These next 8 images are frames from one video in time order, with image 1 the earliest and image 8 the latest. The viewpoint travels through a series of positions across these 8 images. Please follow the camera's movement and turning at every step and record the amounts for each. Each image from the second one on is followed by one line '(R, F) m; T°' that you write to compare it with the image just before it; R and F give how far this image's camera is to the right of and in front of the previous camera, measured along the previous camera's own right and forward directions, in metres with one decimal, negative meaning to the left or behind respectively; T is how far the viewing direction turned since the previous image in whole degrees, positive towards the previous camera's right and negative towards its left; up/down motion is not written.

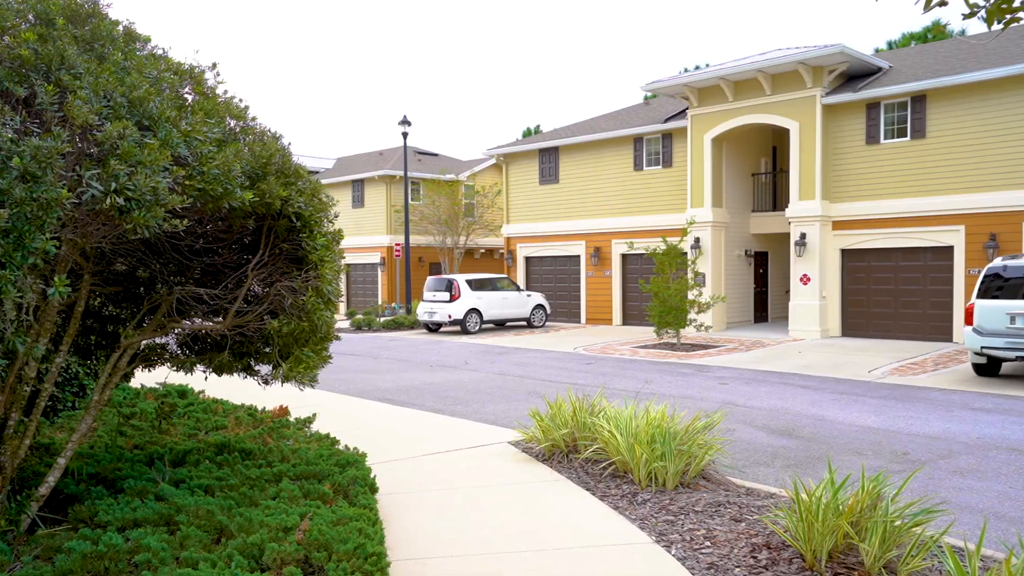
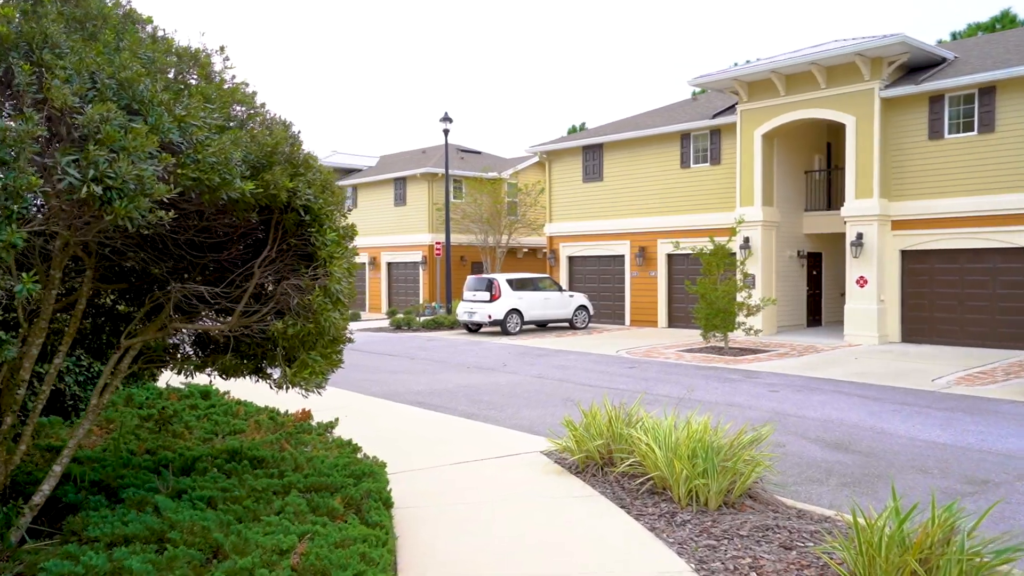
(+0.1, +0.4) m; -3°
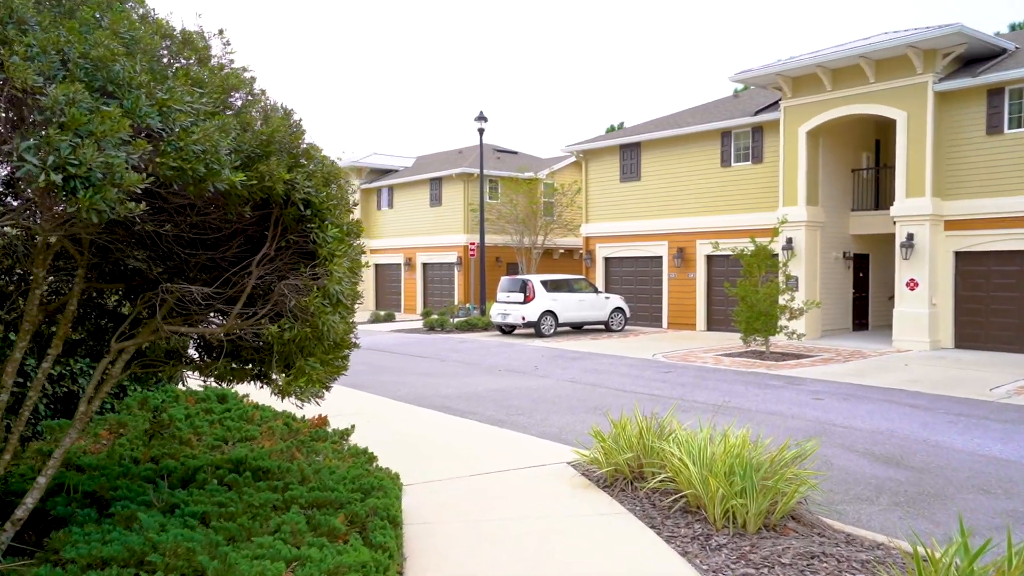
(+0.1, +0.4) m; -3°
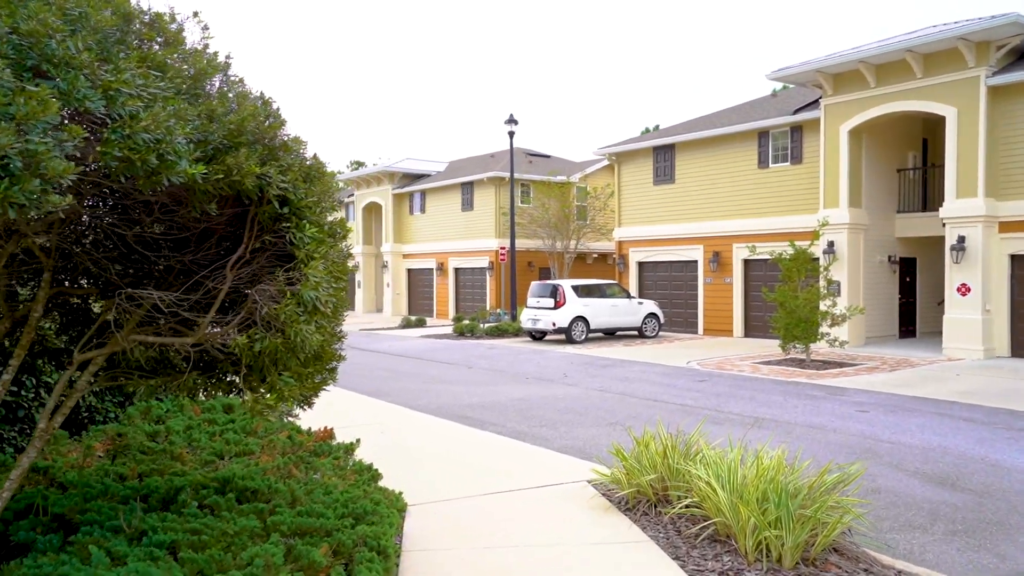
(+0.2, +0.5) m; -3°
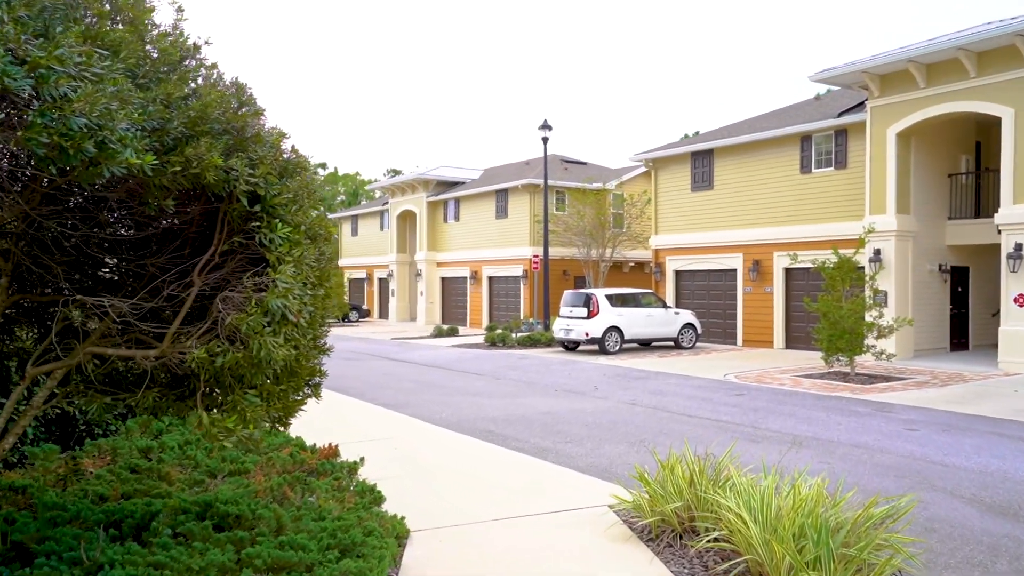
(+0.2, +0.5) m; -3°
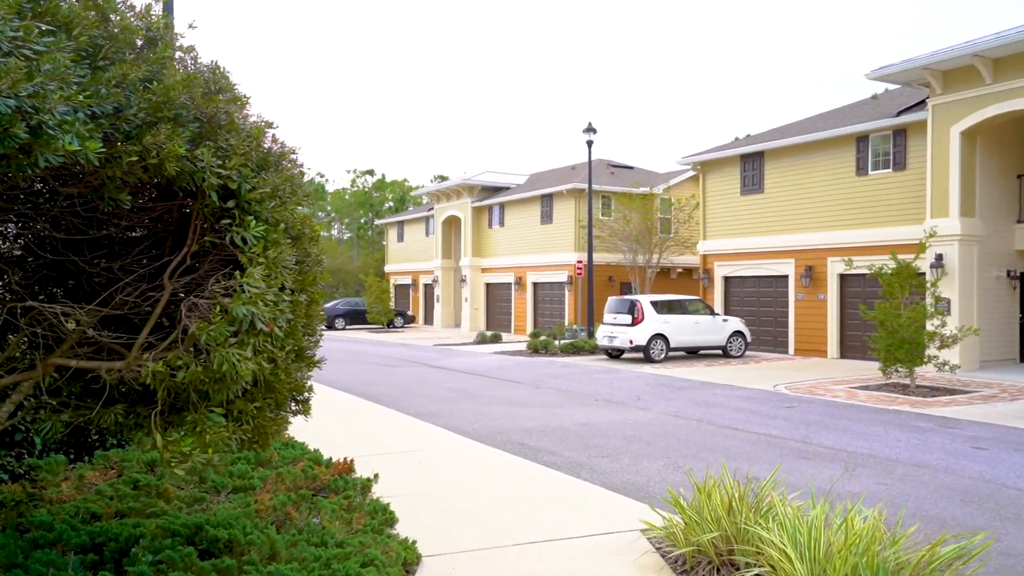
(+0.2, +0.4) m; -4°
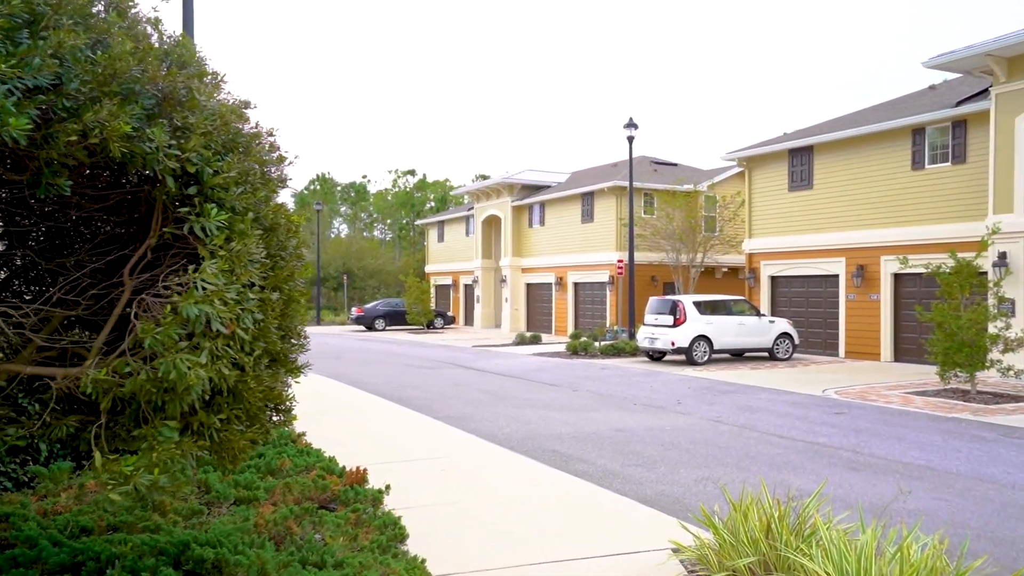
(+0.2, +0.4) m; -3°
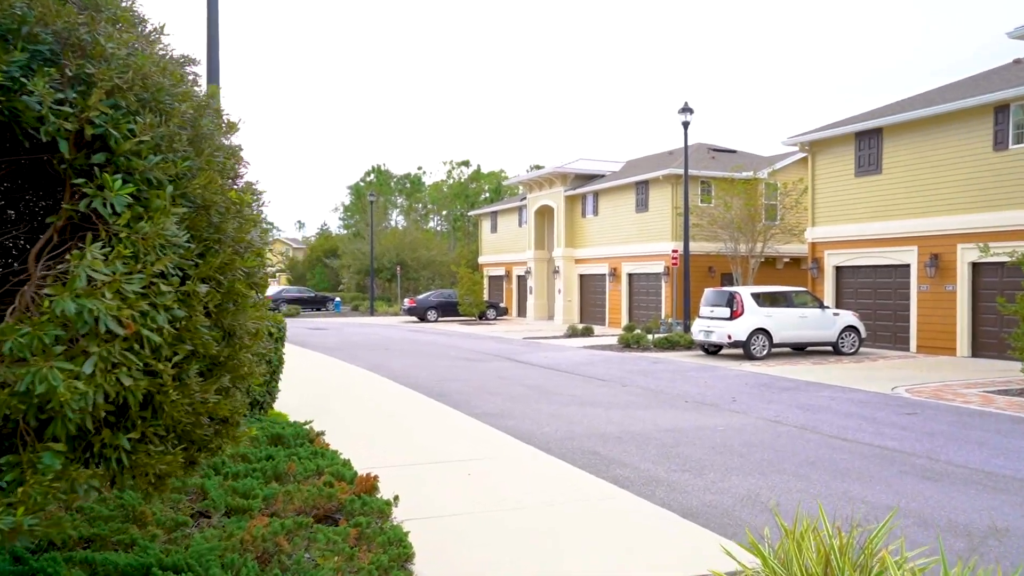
(+0.2, +0.6) m; -4°
